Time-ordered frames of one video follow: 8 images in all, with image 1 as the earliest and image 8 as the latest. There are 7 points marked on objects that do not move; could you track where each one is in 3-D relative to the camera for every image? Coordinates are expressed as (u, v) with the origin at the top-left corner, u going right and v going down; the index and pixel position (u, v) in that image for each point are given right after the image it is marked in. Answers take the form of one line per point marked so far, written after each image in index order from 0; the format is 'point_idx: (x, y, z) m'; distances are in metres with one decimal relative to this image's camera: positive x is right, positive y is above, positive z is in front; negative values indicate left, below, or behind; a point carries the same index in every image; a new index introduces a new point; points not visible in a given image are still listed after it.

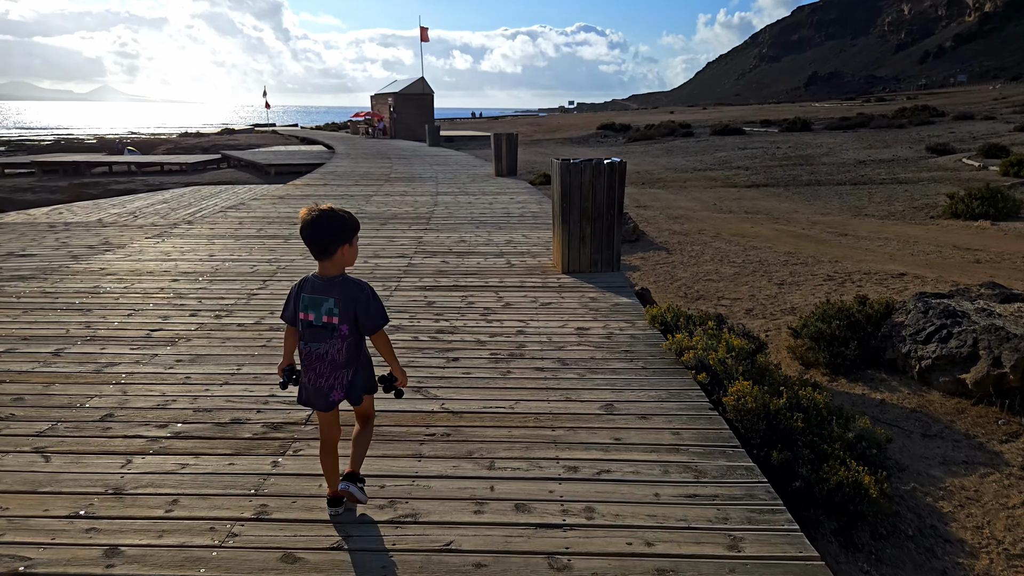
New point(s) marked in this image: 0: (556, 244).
0: (+0.4, +0.4, +5.6) m
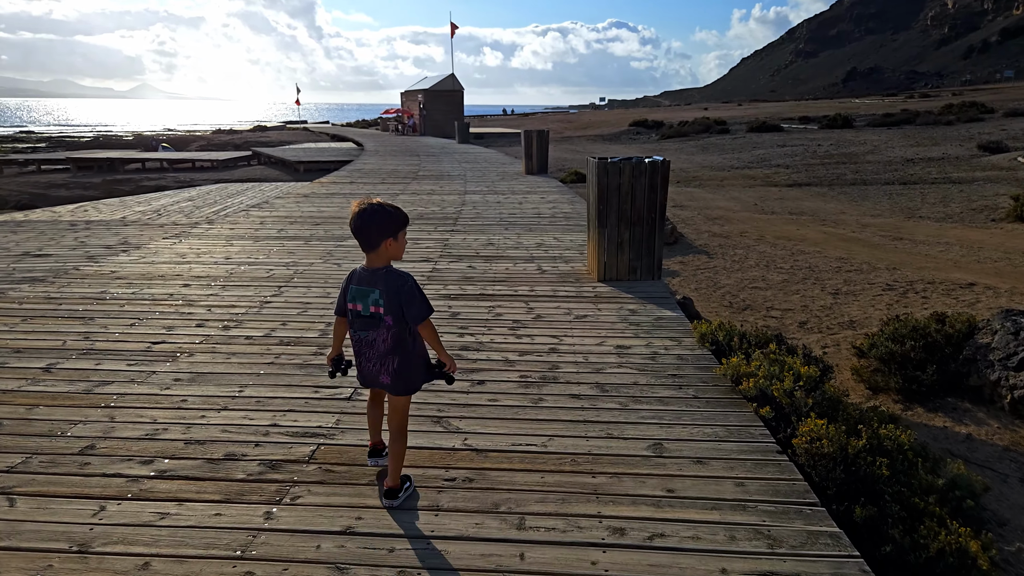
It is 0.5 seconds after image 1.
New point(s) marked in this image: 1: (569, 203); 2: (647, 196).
0: (+0.7, +0.3, +5.2) m
1: (+0.8, +1.3, +9.2) m
2: (+1.0, +0.7, +4.8) m
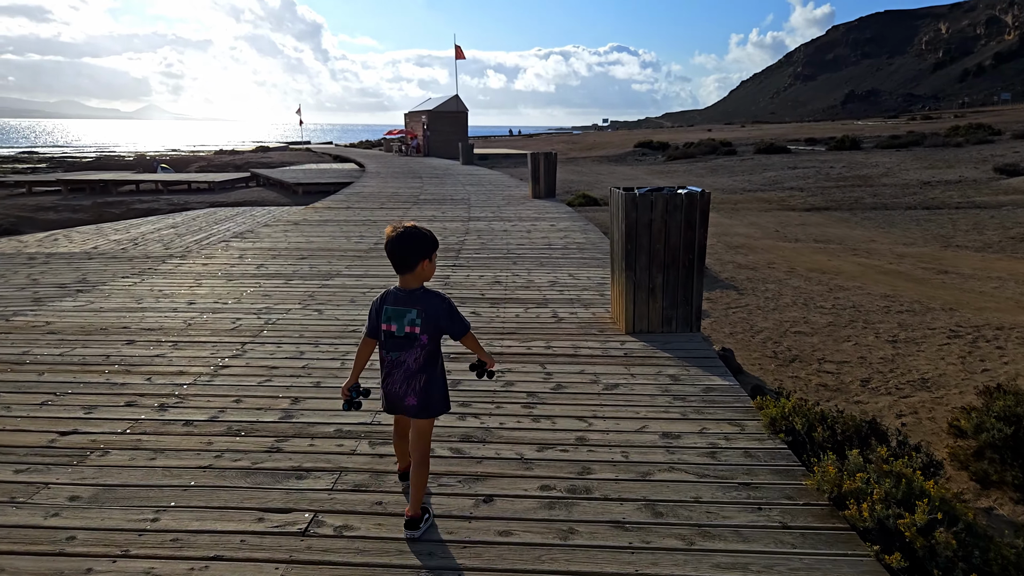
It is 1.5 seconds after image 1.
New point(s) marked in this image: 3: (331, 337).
0: (+0.7, 0.0, +4.4) m
1: (+0.9, +0.8, +8.5) m
2: (+1.1, +0.4, +4.0) m
3: (-1.2, -0.3, +4.1) m
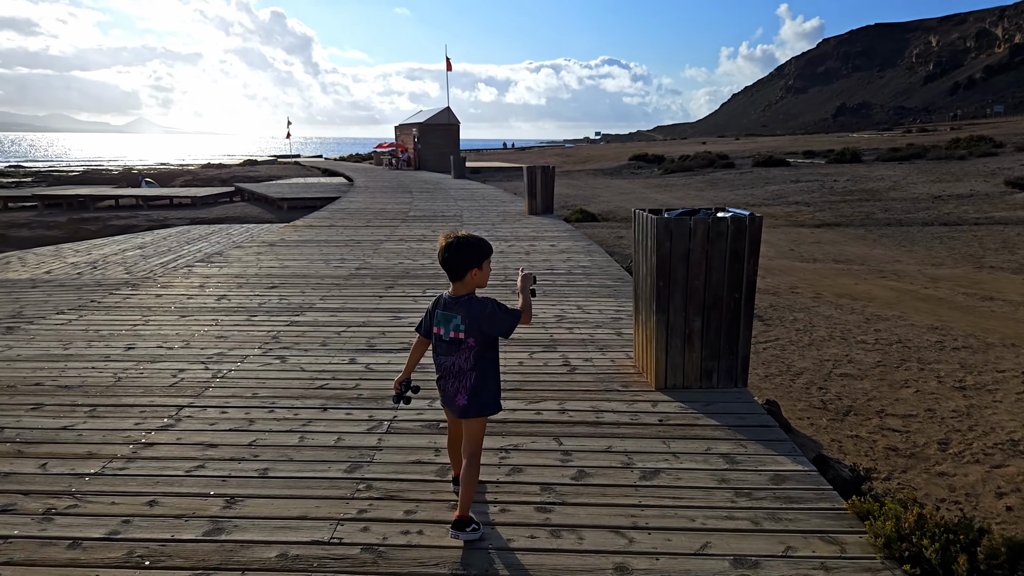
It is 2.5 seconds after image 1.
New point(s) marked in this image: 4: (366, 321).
0: (+0.8, -0.3, +3.6) m
1: (+0.9, +0.4, +7.7) m
2: (+1.1, +0.1, +3.3) m
3: (-1.2, -0.6, +3.3) m
4: (-1.1, -0.3, +4.7) m
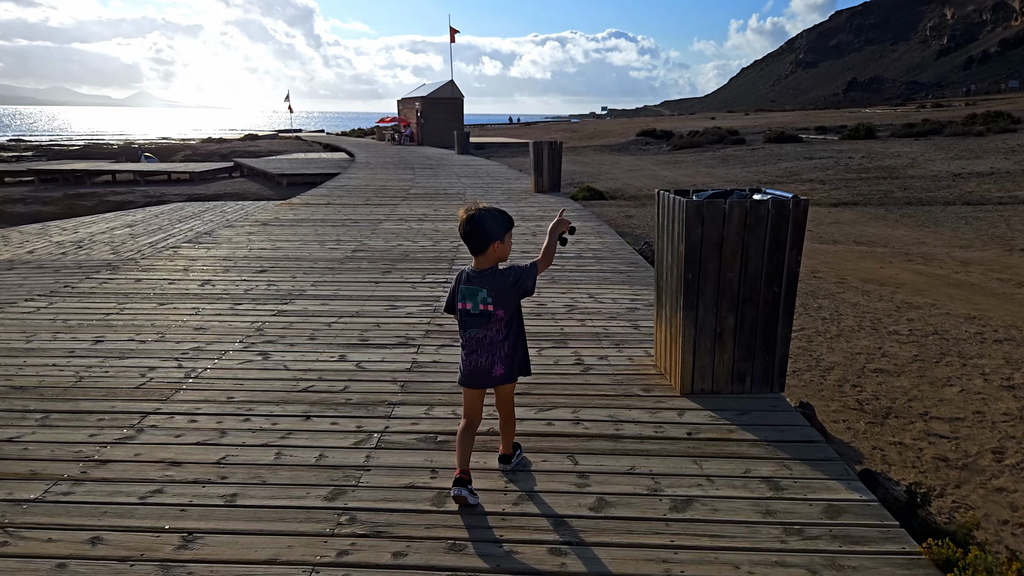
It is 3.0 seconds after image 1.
0: (+0.8, -0.2, +3.2) m
1: (+0.9, +0.6, +7.3) m
2: (+1.2, +0.1, +2.9) m
3: (-1.1, -0.5, +2.9) m
4: (-1.1, -0.2, +4.4) m
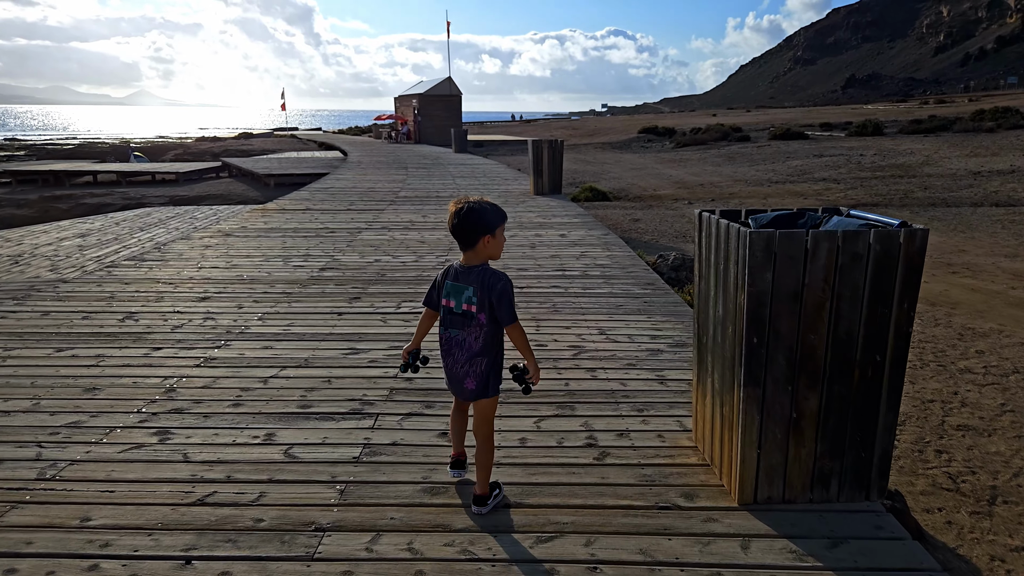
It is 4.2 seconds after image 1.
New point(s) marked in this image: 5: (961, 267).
0: (+0.7, -0.5, +2.3) m
1: (+0.9, +0.4, +6.4) m
2: (+1.1, -0.1, +1.9) m
3: (-1.2, -0.8, +2.0) m
4: (-1.1, -0.4, +3.4) m
5: (+5.2, +0.2, +7.1) m
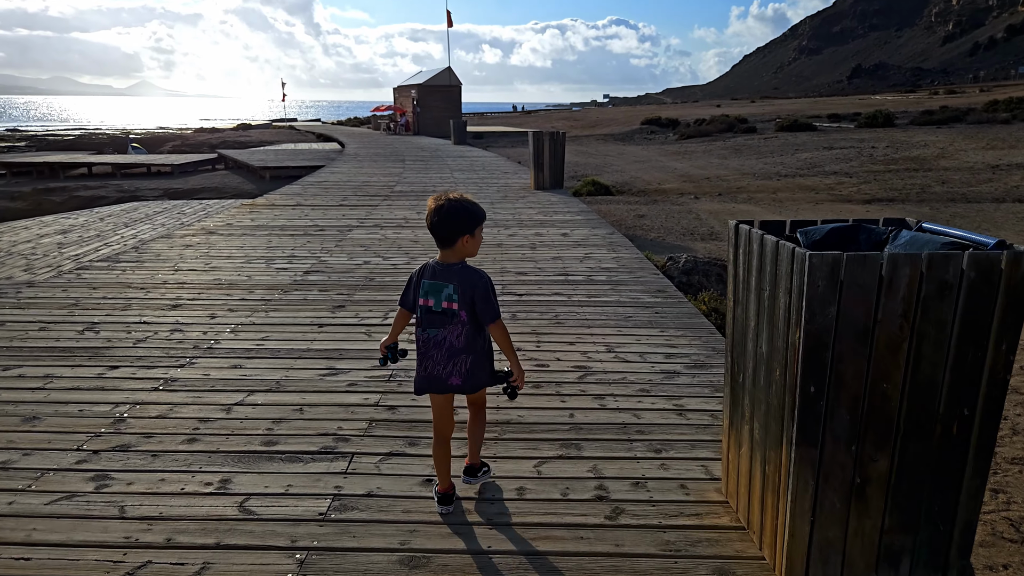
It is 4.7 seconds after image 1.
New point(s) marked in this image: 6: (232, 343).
0: (+0.7, -0.6, +1.9) m
1: (+0.9, +0.4, +5.9) m
2: (+1.1, -0.2, +1.5) m
3: (-1.2, -0.9, +1.6) m
4: (-1.1, -0.5, +3.1) m
5: (+5.2, +0.2, +6.7) m
6: (-1.6, -0.3, +3.5) m
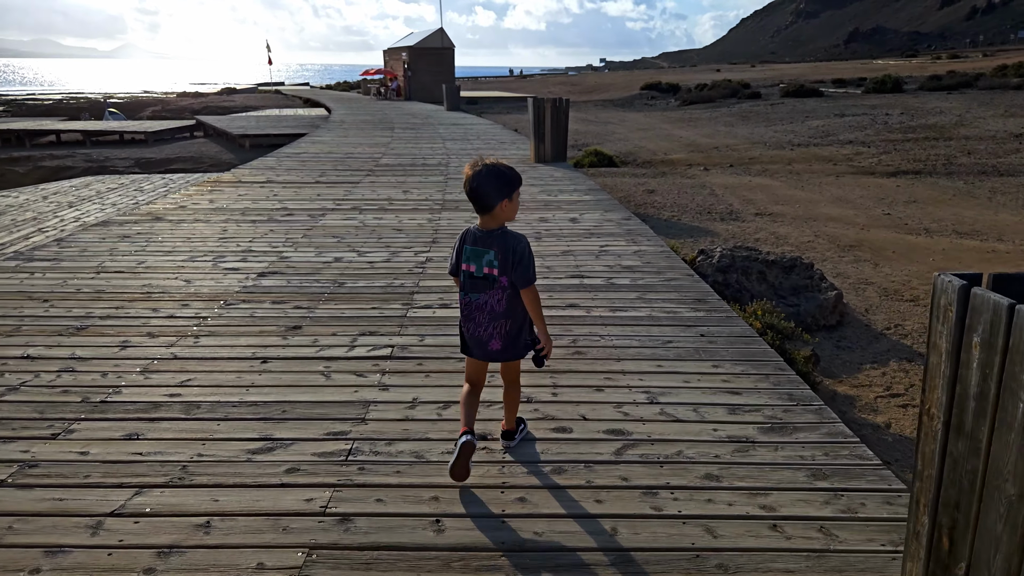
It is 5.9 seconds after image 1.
0: (+0.8, -0.8, +1.0) m
1: (+0.9, +0.4, +5.0) m
2: (+1.1, -0.4, +0.6) m
3: (-1.2, -1.1, +0.7) m
4: (-1.1, -0.6, +2.1) m
5: (+5.2, +0.3, +5.8) m
6: (-1.6, -0.4, +2.6) m
